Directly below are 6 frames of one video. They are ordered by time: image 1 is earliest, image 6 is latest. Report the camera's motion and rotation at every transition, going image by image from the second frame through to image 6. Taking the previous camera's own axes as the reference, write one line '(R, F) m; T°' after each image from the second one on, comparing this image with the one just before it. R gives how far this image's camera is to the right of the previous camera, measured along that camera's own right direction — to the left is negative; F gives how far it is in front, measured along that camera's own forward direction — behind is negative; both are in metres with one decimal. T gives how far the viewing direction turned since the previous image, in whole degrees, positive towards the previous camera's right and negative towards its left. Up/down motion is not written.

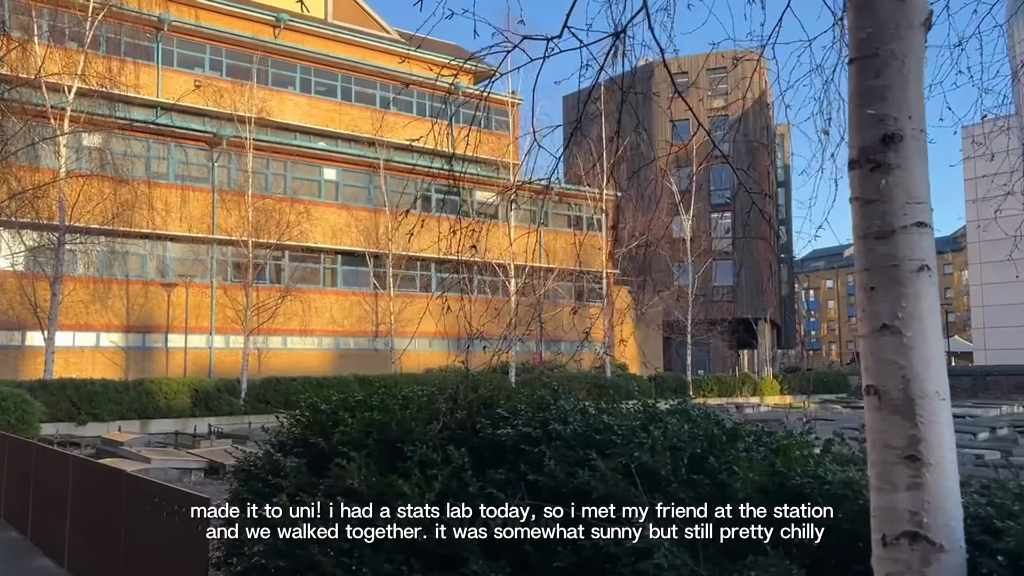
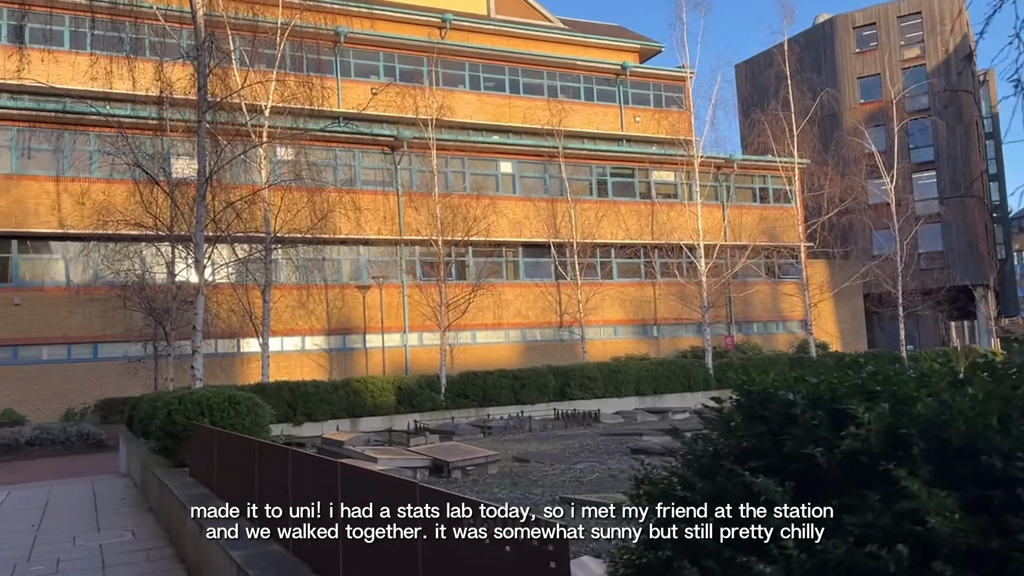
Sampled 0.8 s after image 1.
(-0.7, +0.8) m; -12°
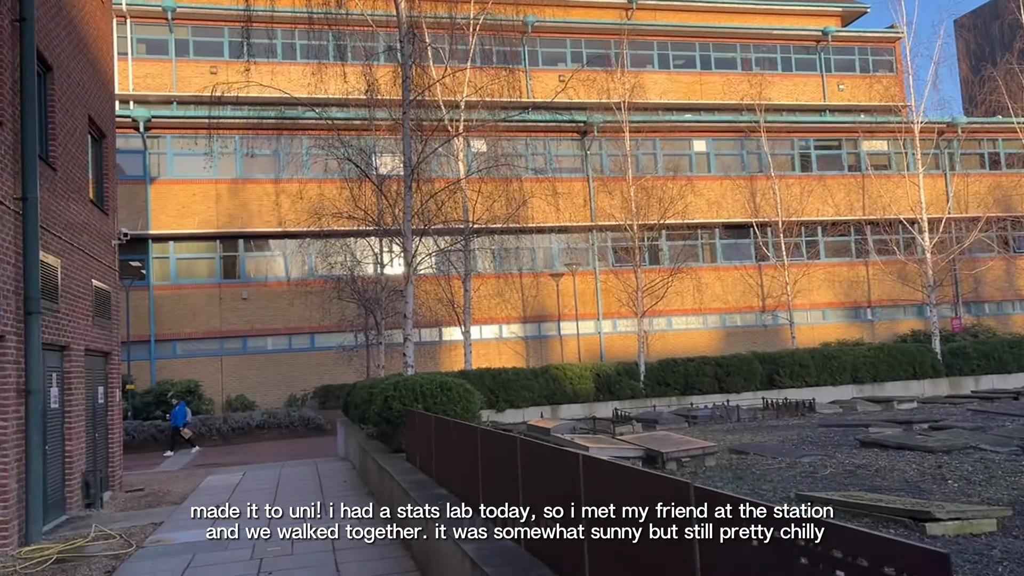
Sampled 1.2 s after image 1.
(-0.3, +0.4) m; -13°
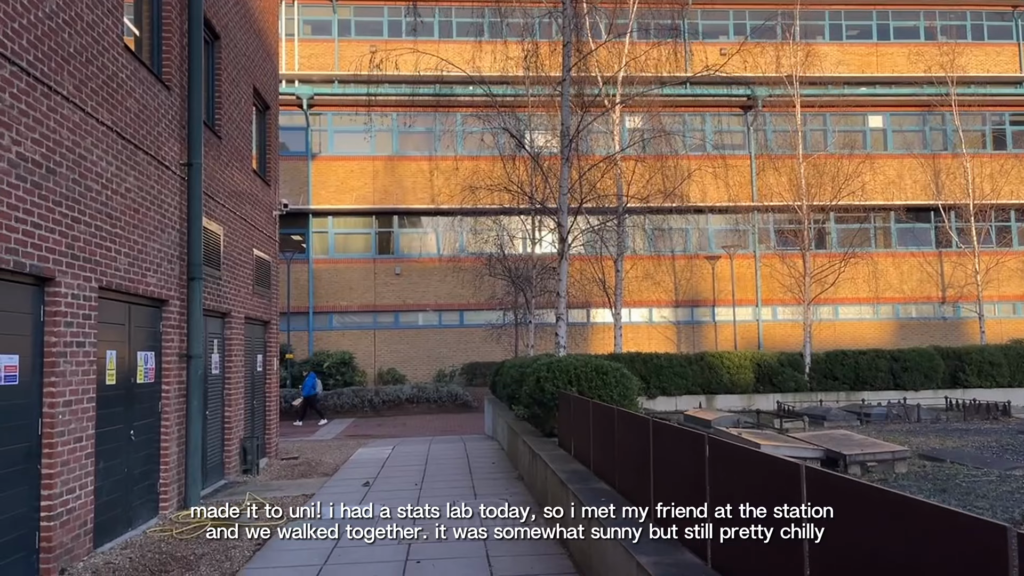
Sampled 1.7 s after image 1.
(-0.2, +0.7) m; -10°
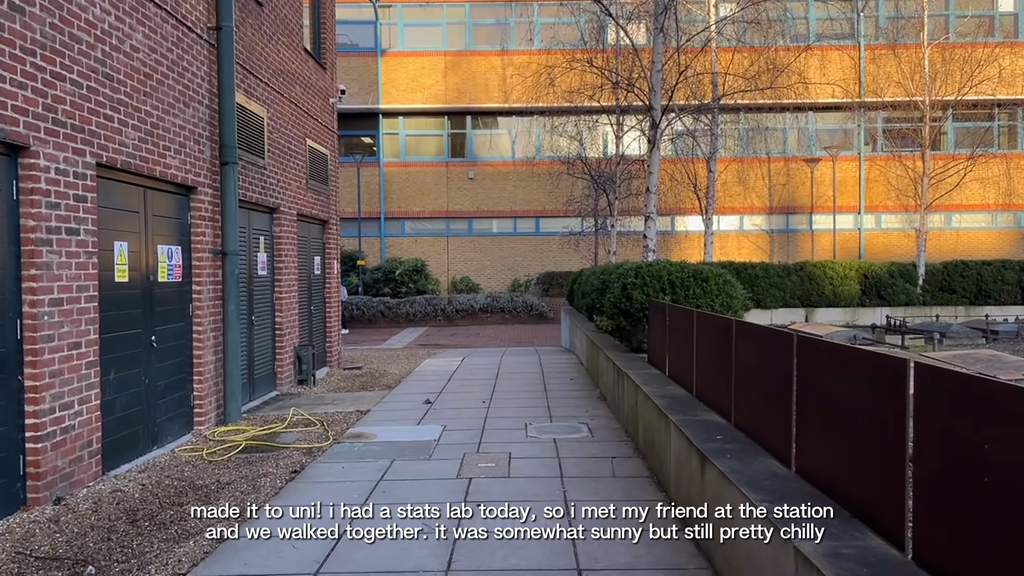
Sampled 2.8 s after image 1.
(-0.1, +1.4) m; -5°
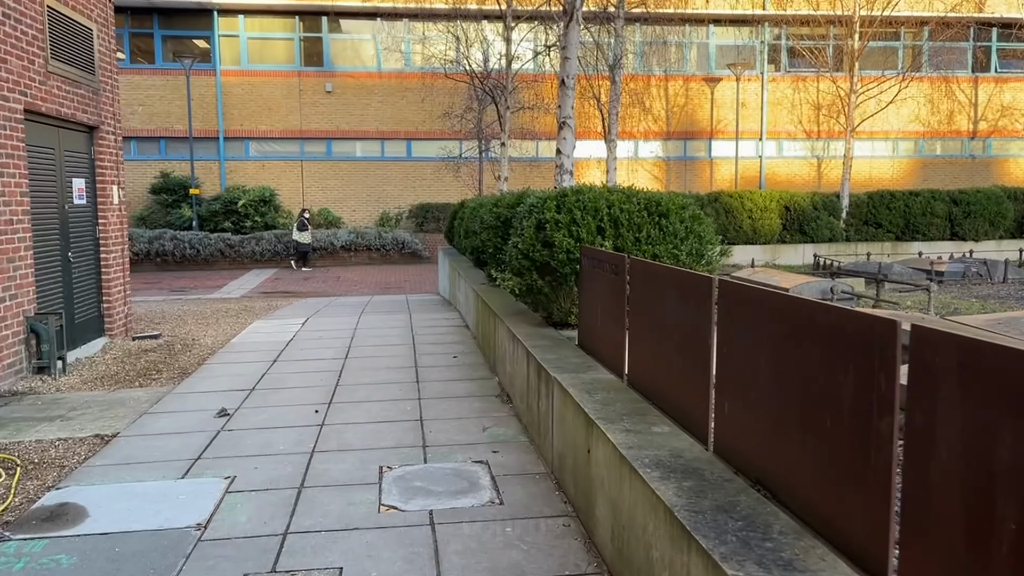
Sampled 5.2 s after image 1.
(+0.2, +3.2) m; +9°
